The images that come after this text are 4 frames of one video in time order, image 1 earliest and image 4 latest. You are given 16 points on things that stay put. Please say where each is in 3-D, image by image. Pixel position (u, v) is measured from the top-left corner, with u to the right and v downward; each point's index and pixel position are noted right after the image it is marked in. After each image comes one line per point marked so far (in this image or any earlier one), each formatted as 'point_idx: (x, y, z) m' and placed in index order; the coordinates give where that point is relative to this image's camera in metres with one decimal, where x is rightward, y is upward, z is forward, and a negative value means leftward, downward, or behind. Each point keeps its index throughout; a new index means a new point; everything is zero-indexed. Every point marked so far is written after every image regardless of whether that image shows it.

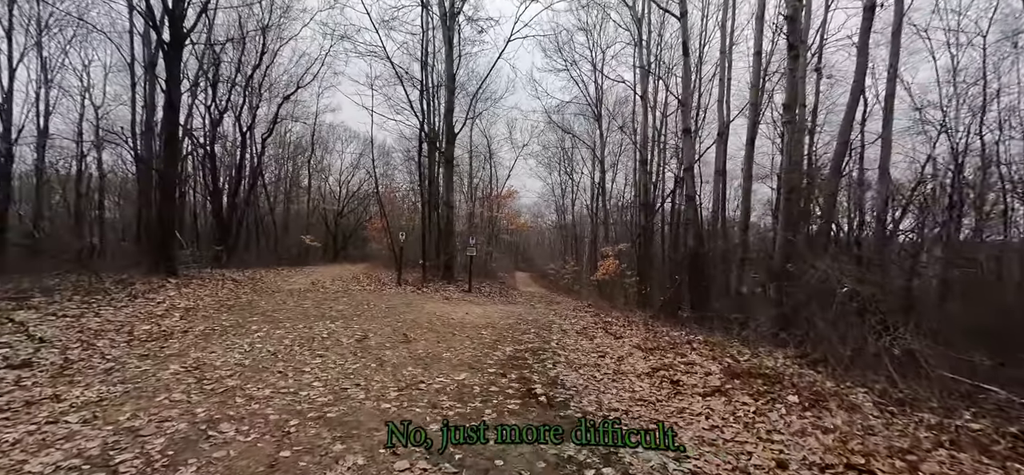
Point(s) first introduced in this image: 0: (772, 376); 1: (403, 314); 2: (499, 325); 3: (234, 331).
0: (+3.0, -1.6, +5.0) m
1: (-2.3, -1.6, +8.9) m
2: (-0.2, -1.8, +8.5) m
3: (-4.1, -1.4, +6.4) m
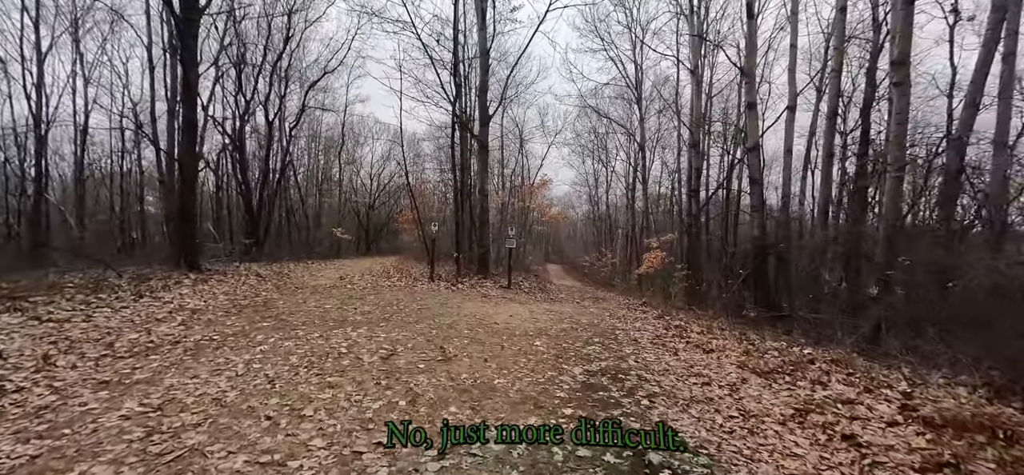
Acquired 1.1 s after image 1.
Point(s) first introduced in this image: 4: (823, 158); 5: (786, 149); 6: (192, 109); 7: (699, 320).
0: (+3.7, -1.5, +3.3) m
1: (-1.3, -1.4, +7.5) m
2: (+0.7, -1.6, +7.0) m
3: (-3.3, -1.3, +5.2) m
4: (+10.3, +2.6, +14.3) m
5: (+10.1, +3.2, +15.8) m
6: (-9.3, +3.8, +12.5) m
7: (+4.5, -2.0, +10.4) m
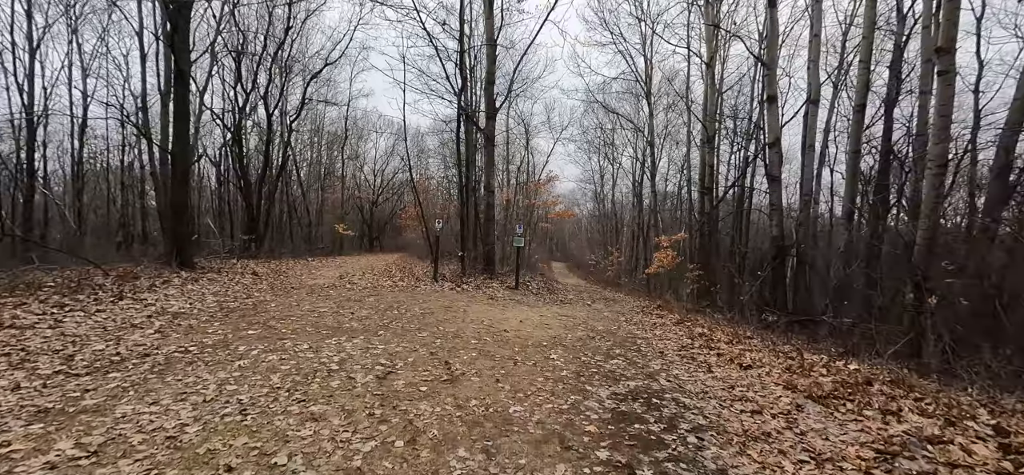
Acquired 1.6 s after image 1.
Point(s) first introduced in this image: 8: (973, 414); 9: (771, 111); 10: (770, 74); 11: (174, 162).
0: (+3.9, -1.5, +2.6) m
1: (-1.1, -1.4, +6.9) m
2: (+0.9, -1.6, +6.4) m
3: (-3.2, -1.3, +4.5) m
4: (+10.6, +2.6, +13.5) m
5: (+10.3, +3.2, +15.1) m
6: (-9.1, +3.9, +11.9) m
7: (+4.7, -2.0, +9.7) m
8: (+4.4, -1.7, +4.1) m
9: (+9.2, +4.5, +15.3) m
10: (+9.2, +5.8, +15.3) m
11: (-9.4, +2.1, +12.0) m
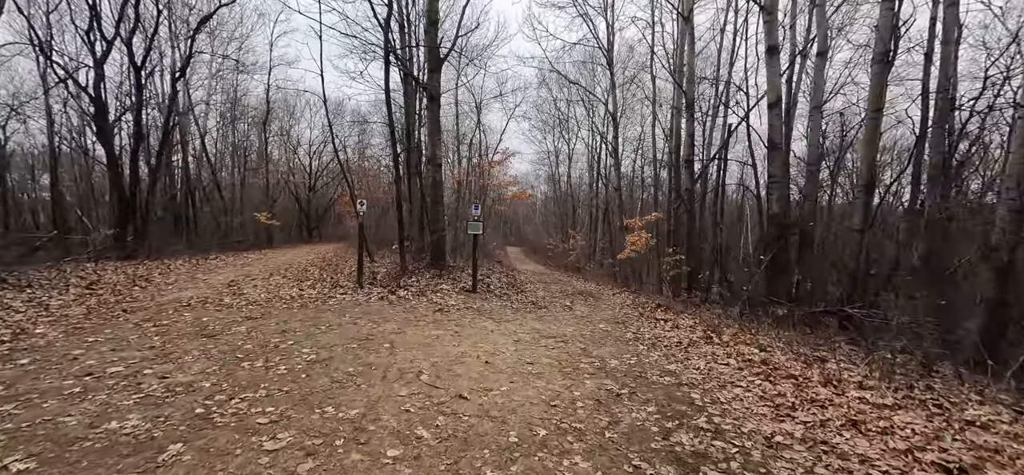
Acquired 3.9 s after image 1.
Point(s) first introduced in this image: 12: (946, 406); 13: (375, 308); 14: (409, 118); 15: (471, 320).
0: (+4.0, -1.4, -0.1) m
1: (-1.4, -1.3, +3.6) m
2: (+0.6, -1.4, +3.3) m
3: (-3.2, -1.3, +1.0) m
4: (+9.3, +3.3, +11.3) m
5: (+8.9, +4.0, +12.8) m
6: (-10.0, +3.9, +7.5) m
7: (+4.0, -1.6, +7.0) m
8: (+4.3, -1.5, +1.4) m
9: (+7.7, +5.2, +12.9) m
10: (+7.7, +6.5, +12.8) m
11: (-10.3, +2.1, +7.6) m
12: (+4.0, -1.5, +4.0) m
13: (-2.2, -1.2, +7.0) m
14: (-3.6, +4.3, +15.1) m
15: (-0.6, -1.3, +6.9) m
